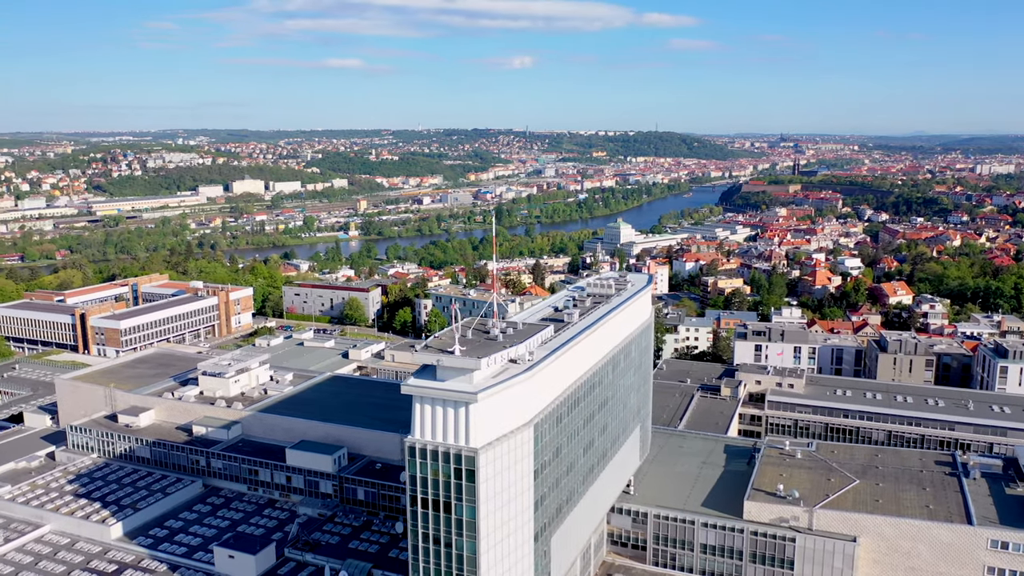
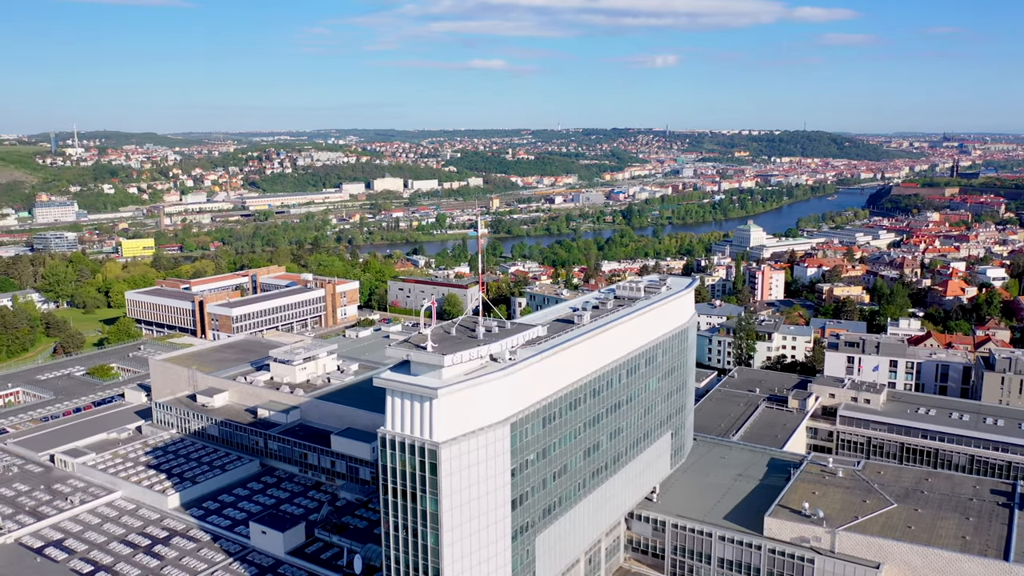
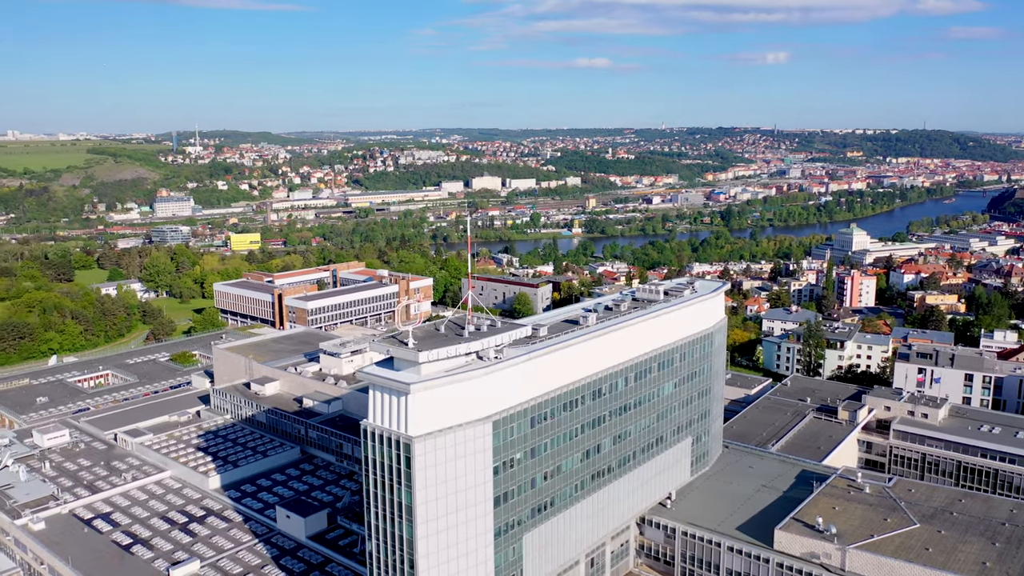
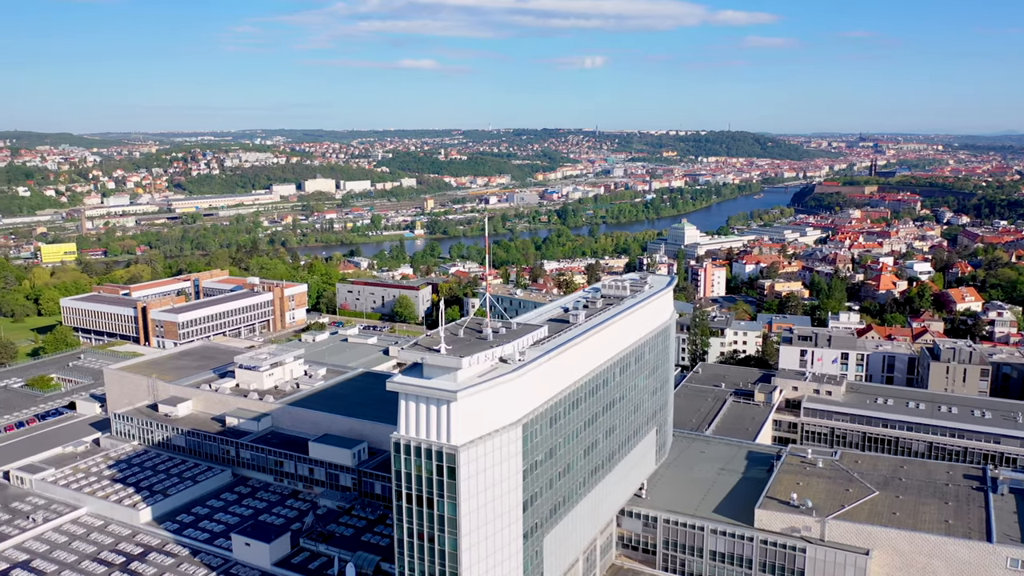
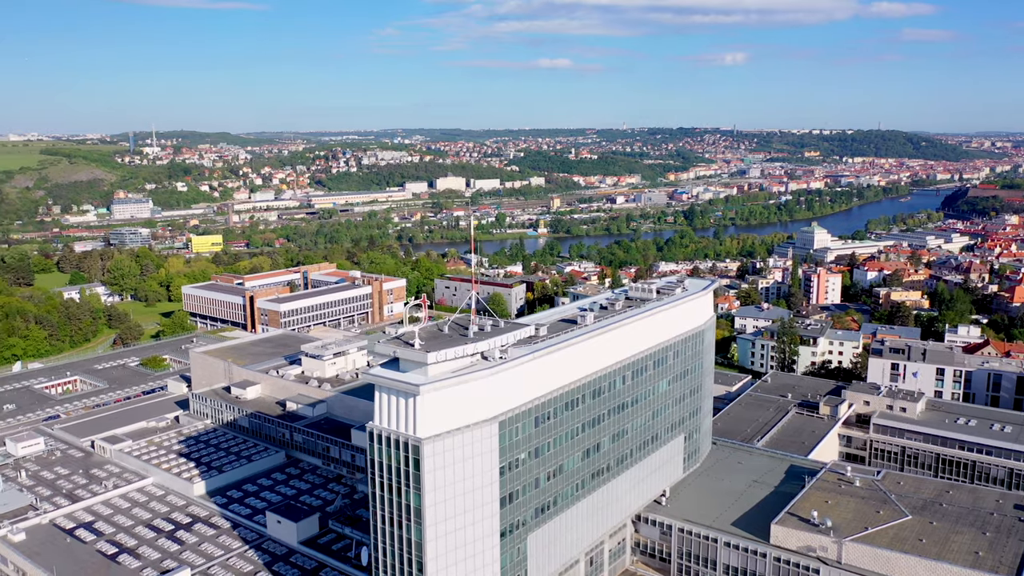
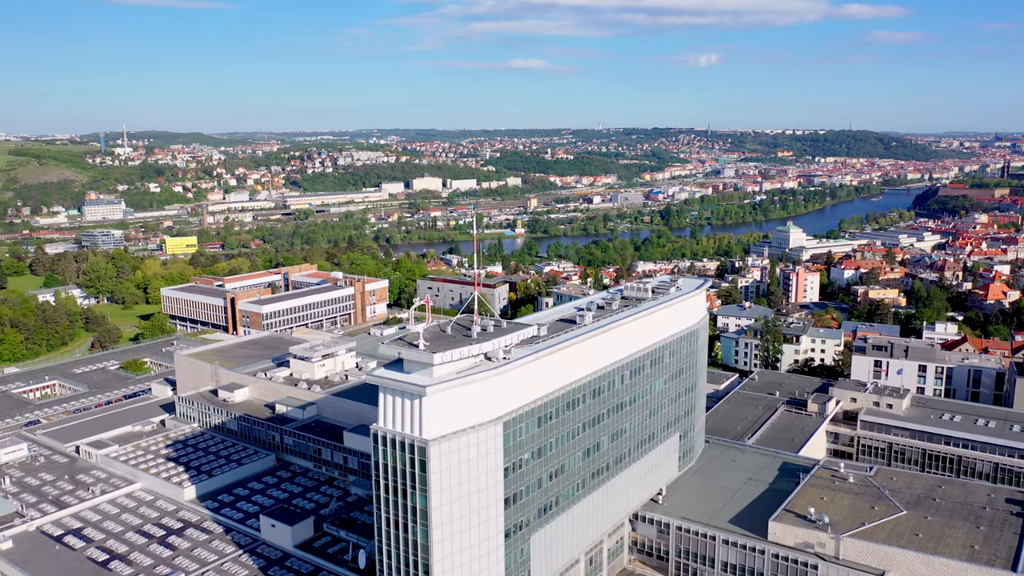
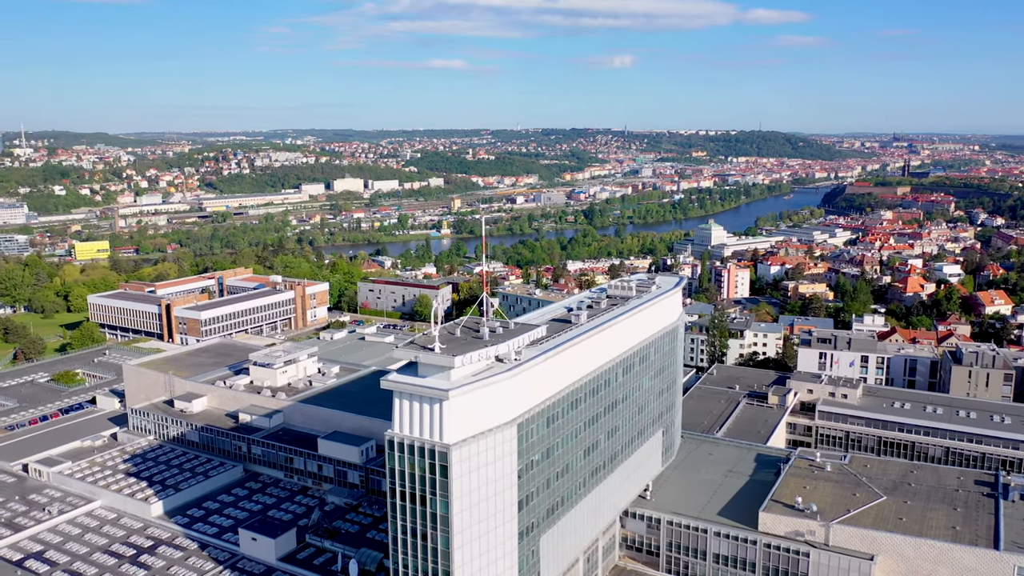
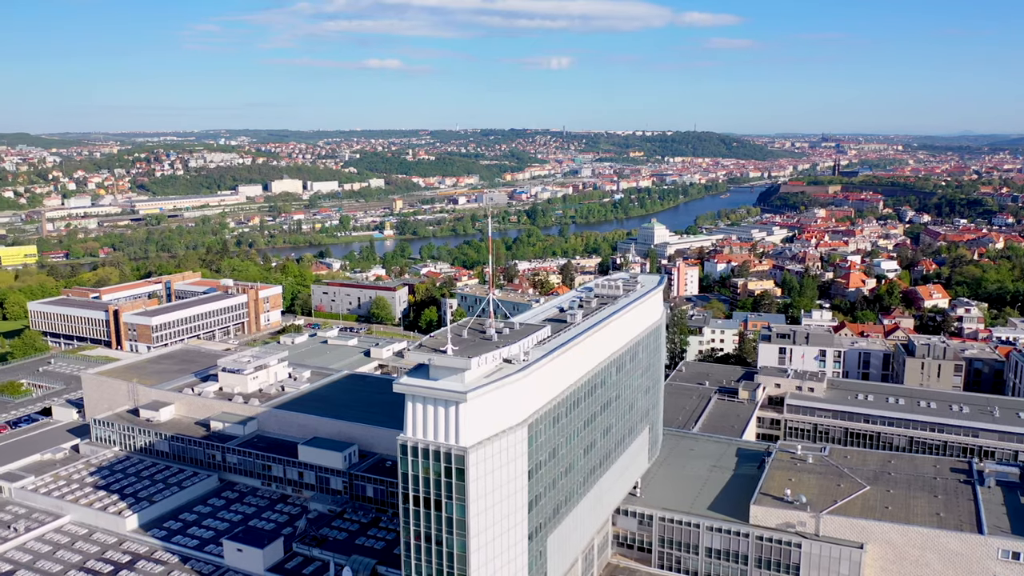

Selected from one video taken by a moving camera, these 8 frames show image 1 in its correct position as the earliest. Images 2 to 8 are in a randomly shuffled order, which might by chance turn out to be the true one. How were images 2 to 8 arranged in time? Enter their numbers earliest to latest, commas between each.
8, 4, 7, 2, 6, 5, 3
